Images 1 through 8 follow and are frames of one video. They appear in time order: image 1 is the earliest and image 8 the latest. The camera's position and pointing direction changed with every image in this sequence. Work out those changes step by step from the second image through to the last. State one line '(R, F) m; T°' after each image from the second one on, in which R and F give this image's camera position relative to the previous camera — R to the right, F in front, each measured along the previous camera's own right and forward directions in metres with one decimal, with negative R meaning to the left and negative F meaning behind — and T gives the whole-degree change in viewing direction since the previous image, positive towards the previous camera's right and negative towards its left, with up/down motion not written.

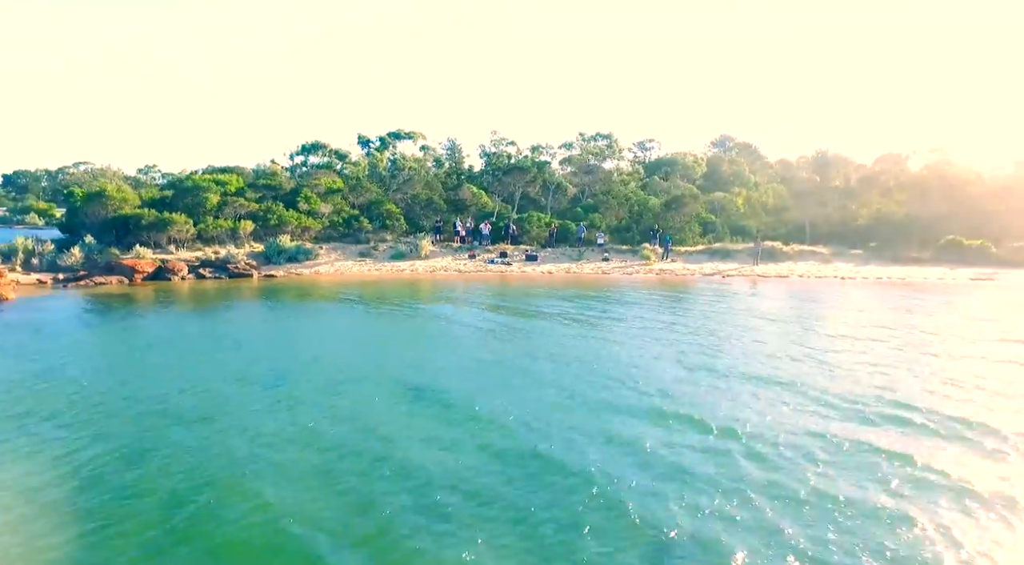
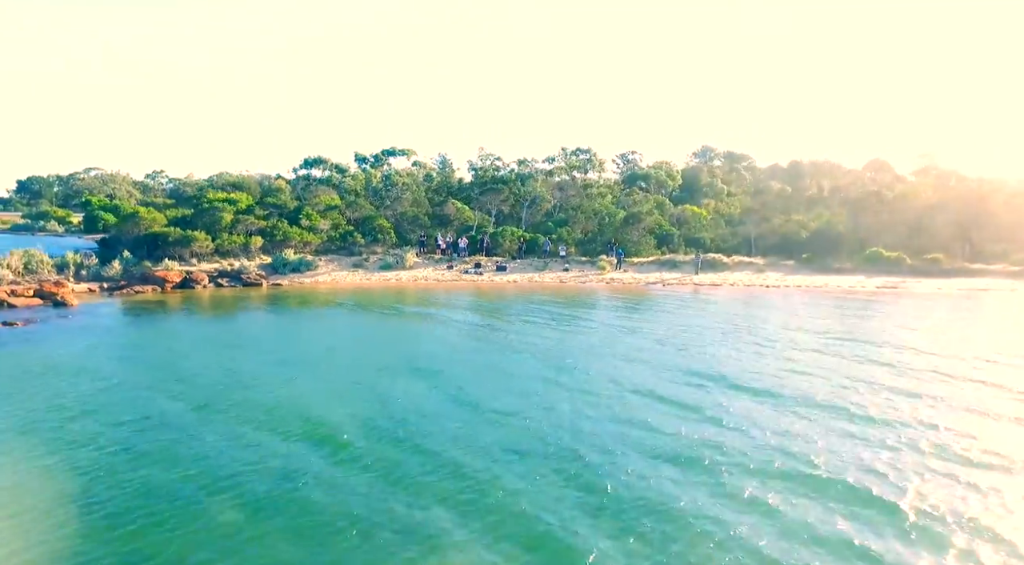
(+1.1, -3.4) m; 0°
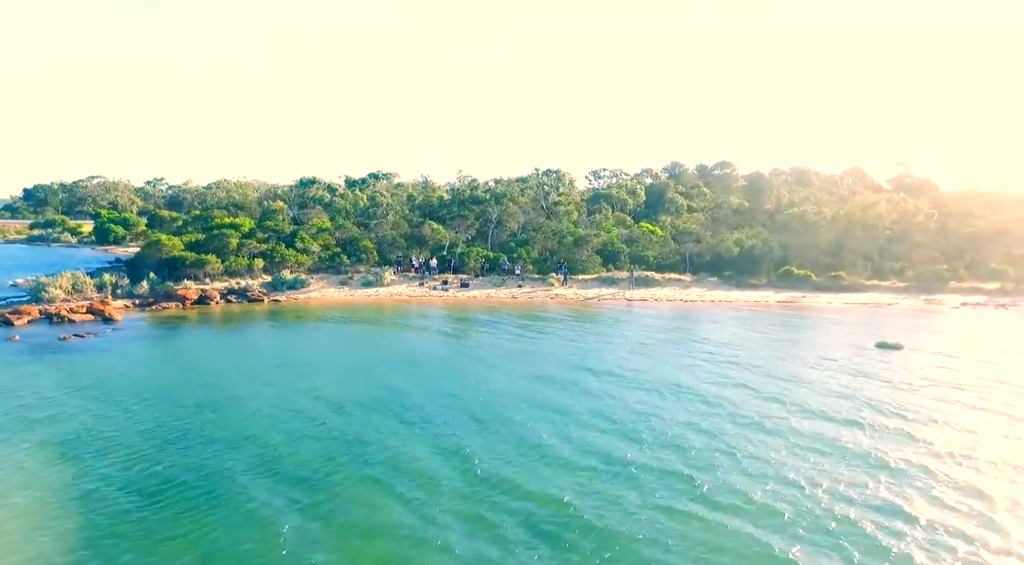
(+1.5, -4.7) m; 0°
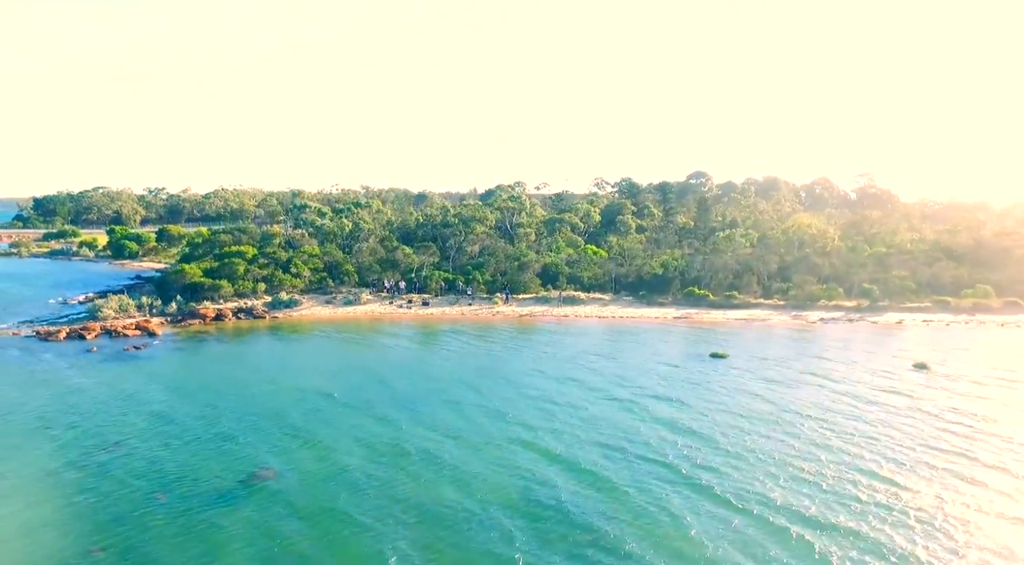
(+2.3, -7.5) m; 0°
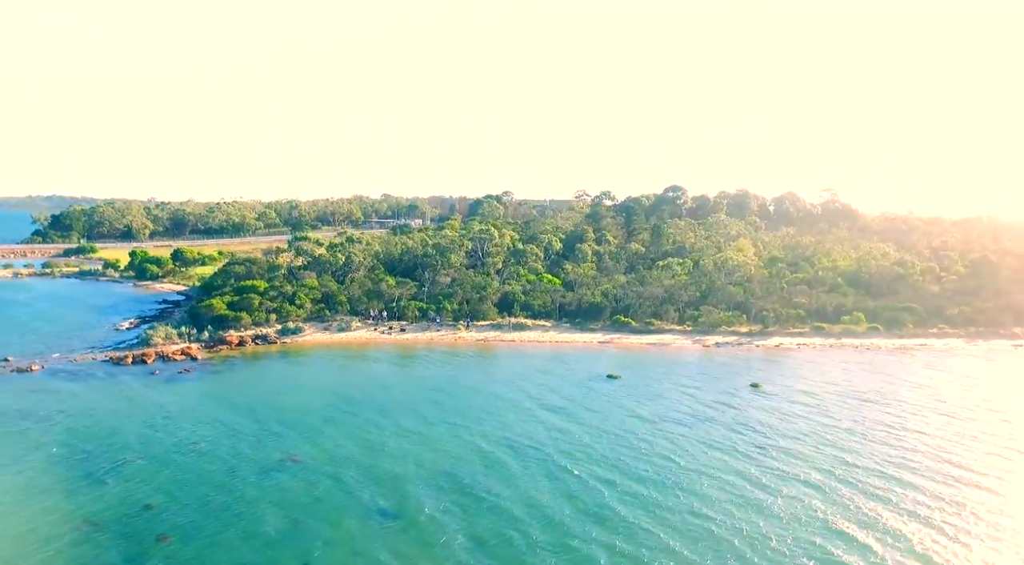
(+2.4, -9.6) m; 0°
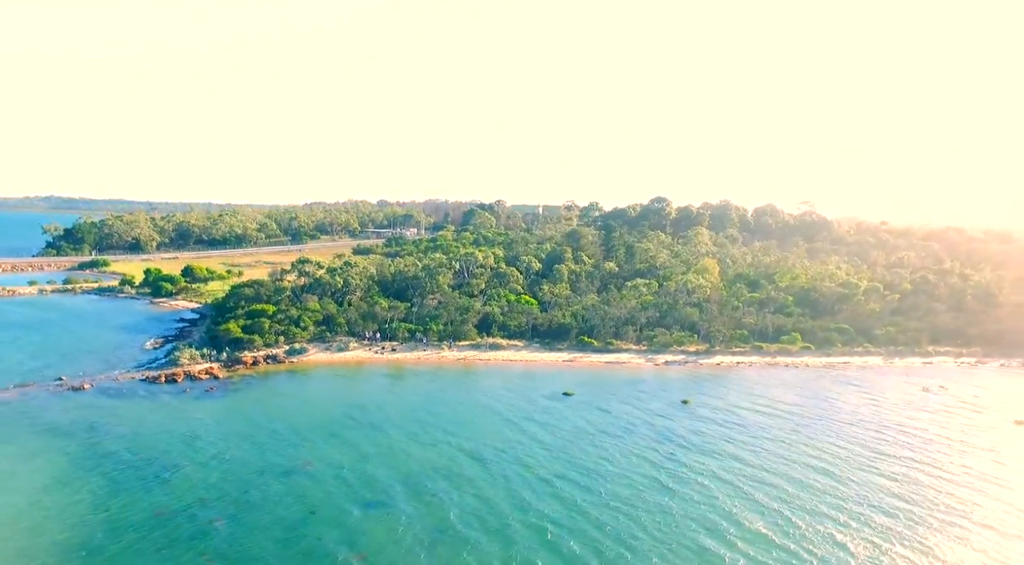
(+1.6, -7.1) m; 0°
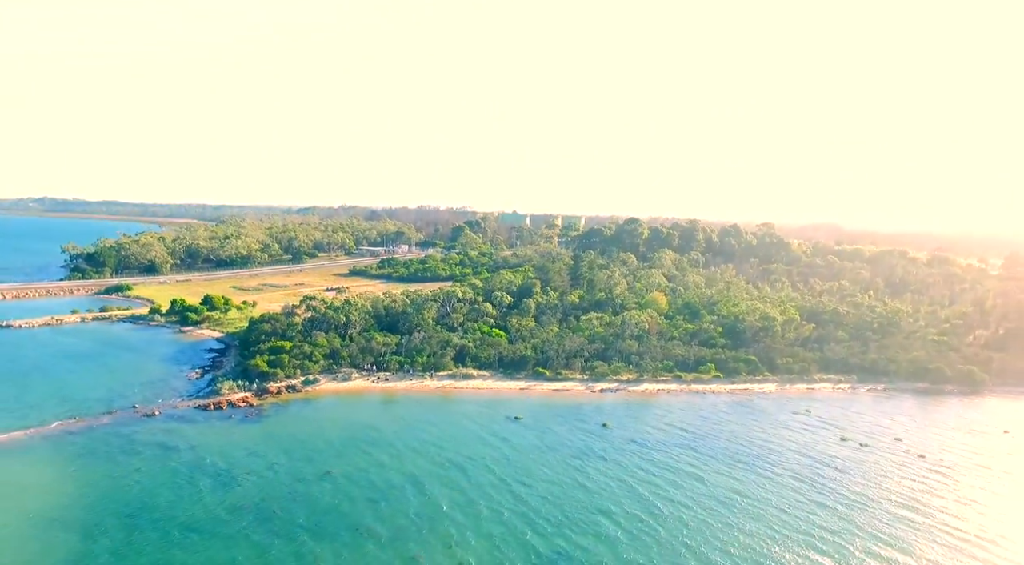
(+2.4, -14.1) m; +1°
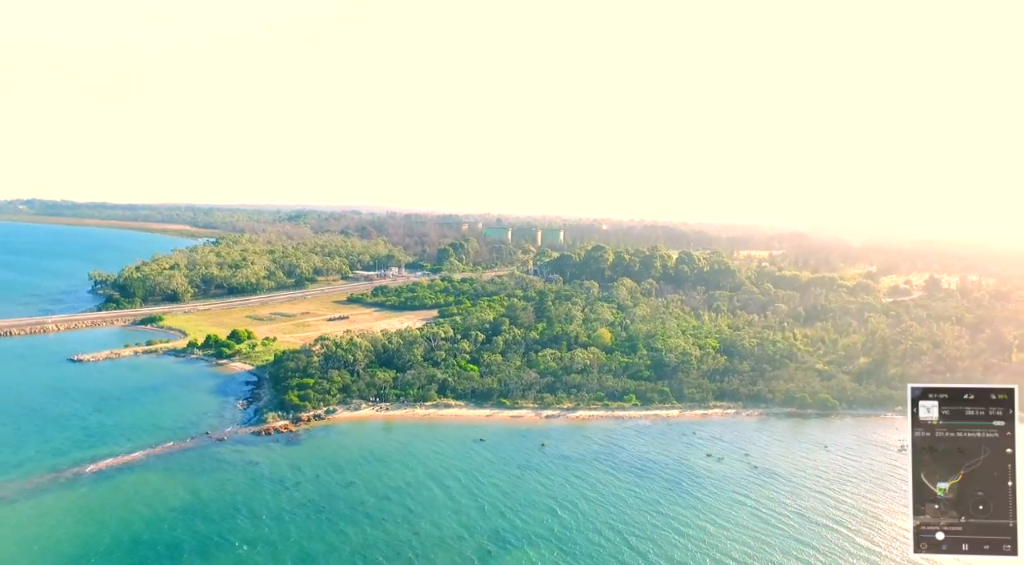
(+2.4, -22.9) m; +1°
